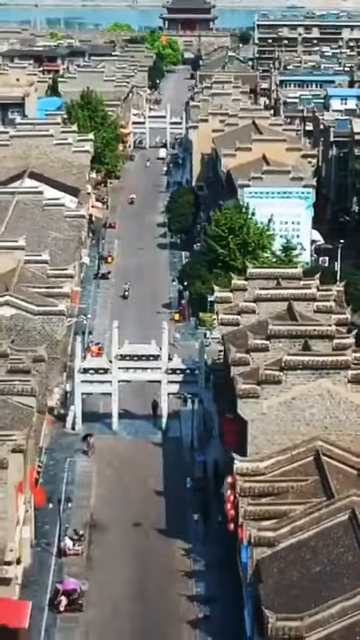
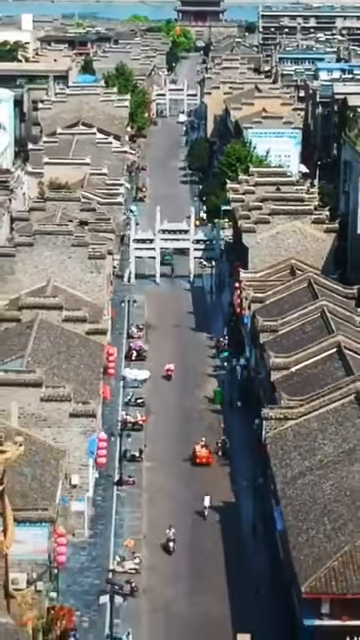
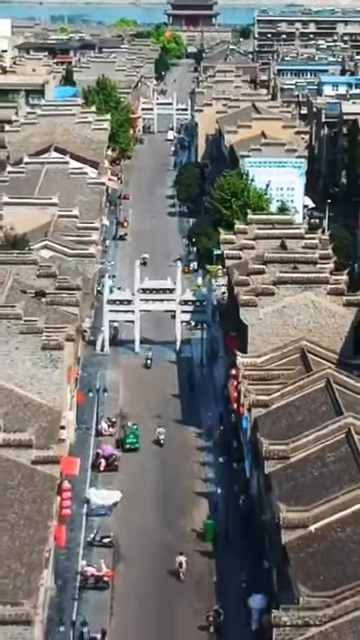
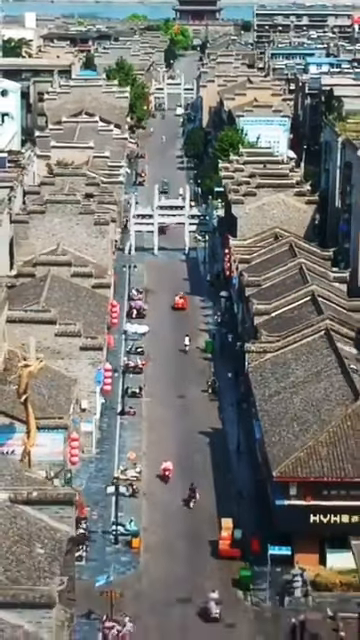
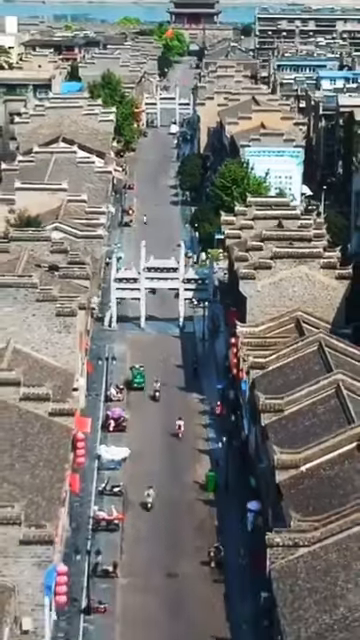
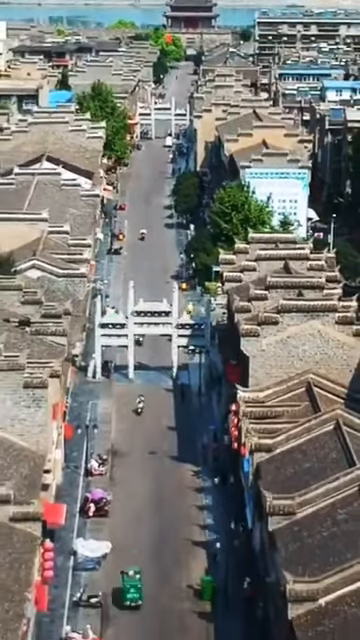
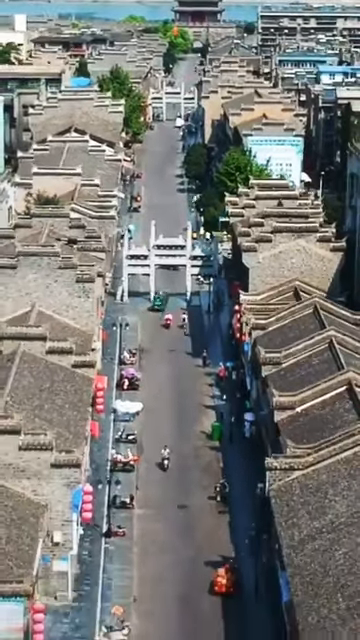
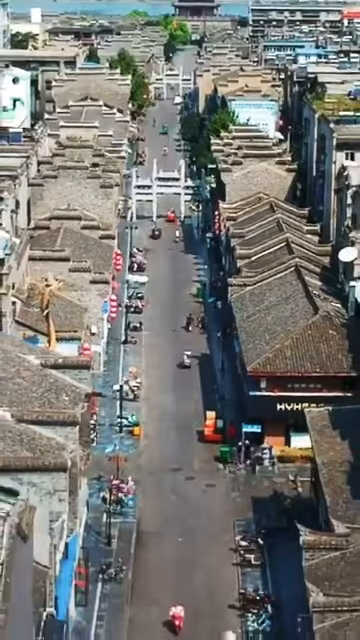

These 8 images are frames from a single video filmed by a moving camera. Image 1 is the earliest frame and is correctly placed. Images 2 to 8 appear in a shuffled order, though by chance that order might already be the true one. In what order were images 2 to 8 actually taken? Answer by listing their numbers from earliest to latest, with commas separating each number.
6, 3, 5, 7, 2, 4, 8
